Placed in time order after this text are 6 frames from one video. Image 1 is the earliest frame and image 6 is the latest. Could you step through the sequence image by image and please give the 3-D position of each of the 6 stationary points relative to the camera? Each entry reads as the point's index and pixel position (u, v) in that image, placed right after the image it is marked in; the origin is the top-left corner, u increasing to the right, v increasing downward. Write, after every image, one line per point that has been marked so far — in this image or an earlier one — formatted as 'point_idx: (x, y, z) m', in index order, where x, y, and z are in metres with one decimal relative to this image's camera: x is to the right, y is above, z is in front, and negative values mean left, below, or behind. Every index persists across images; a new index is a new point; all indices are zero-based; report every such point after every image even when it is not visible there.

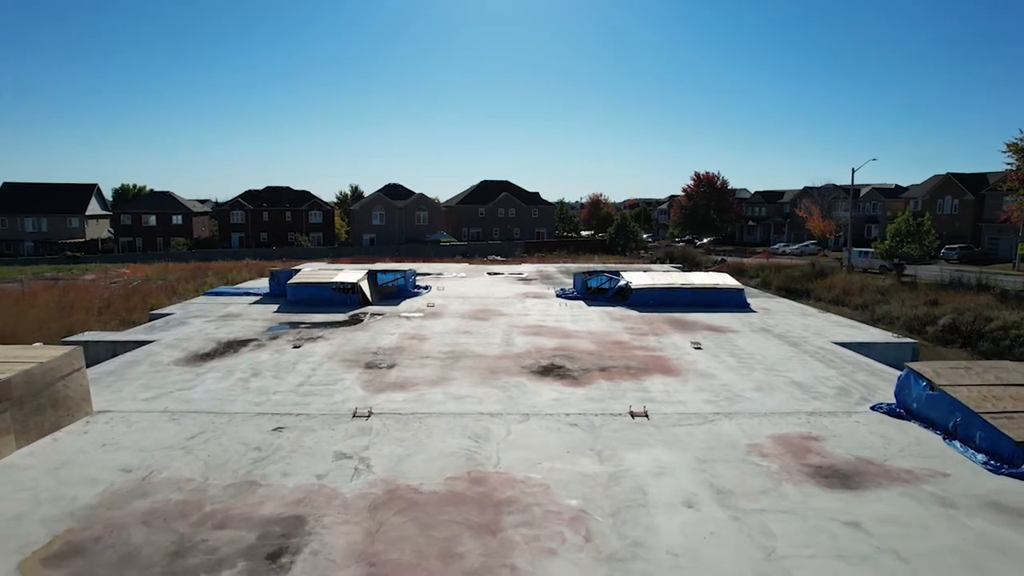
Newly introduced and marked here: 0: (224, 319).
0: (-6.8, -0.7, +18.6) m
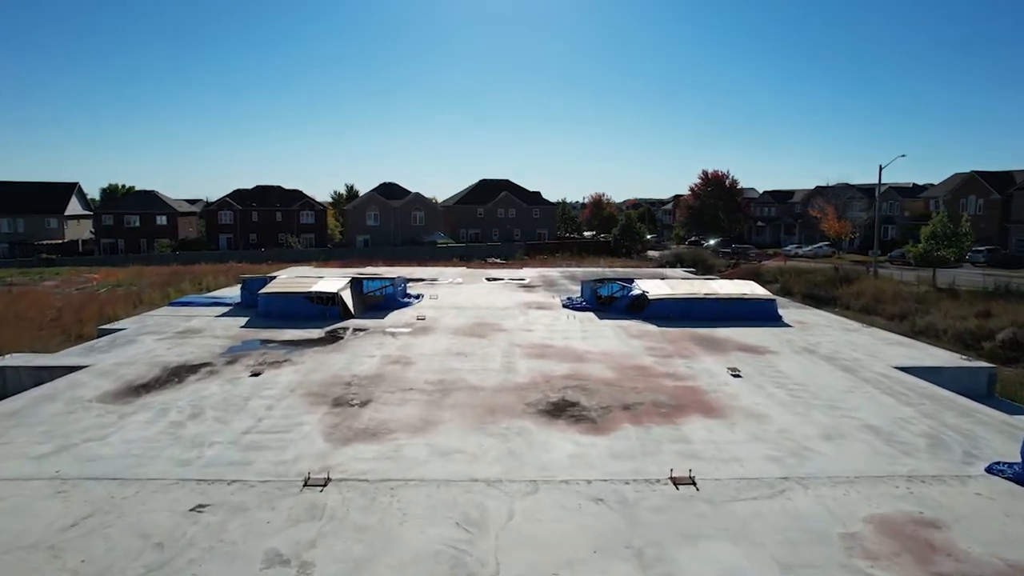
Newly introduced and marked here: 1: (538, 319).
0: (-6.8, -1.0, +16.1) m
1: (+0.6, -0.8, +18.8) m
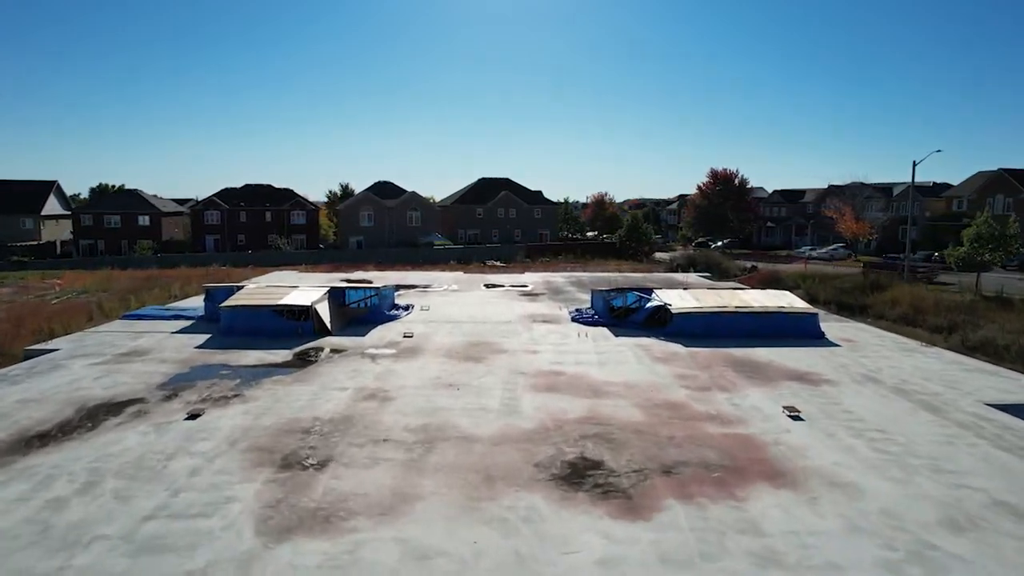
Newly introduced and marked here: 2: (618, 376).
0: (-6.8, -1.2, +13.6) m
1: (+0.7, -1.0, +16.3) m
2: (+1.7, -1.4, +12.5) m
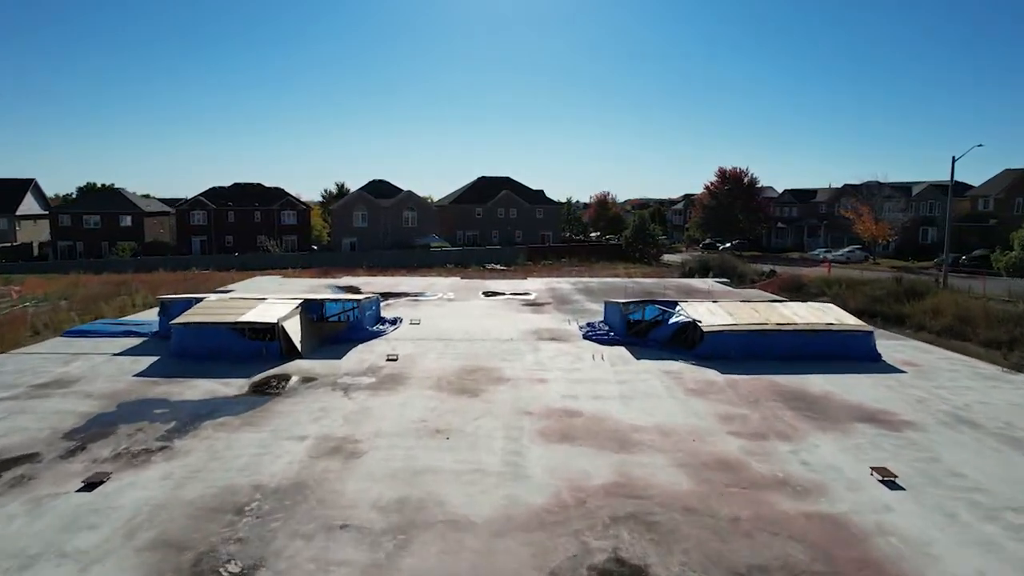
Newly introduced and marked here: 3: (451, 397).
0: (-6.7, -1.5, +11.1) m
1: (+0.7, -1.3, +13.8) m
2: (+1.7, -1.7, +10.1) m
3: (-0.9, -1.5, +11.1) m
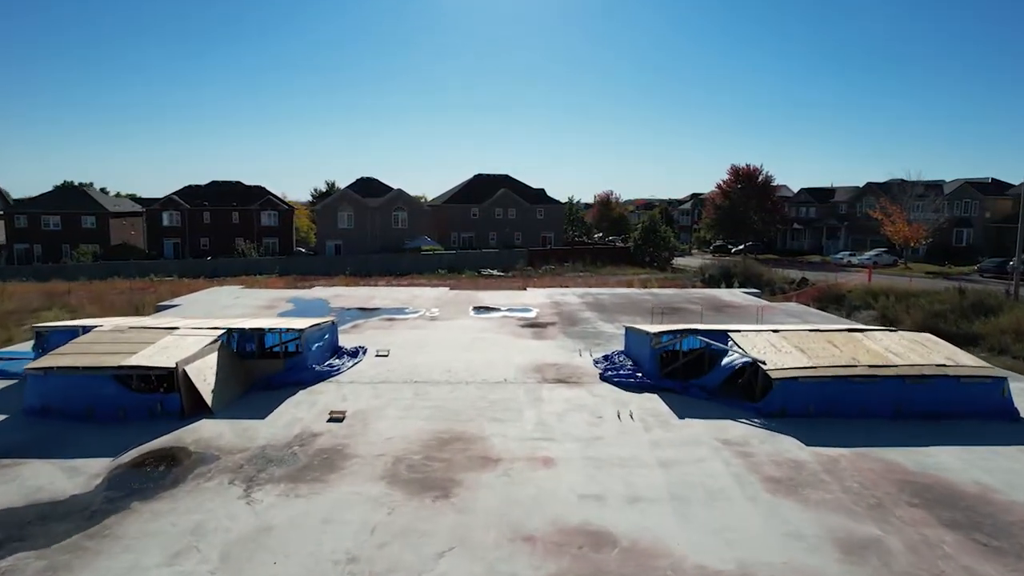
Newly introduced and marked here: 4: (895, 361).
0: (-6.8, -1.8, +7.2) m
1: (+0.6, -1.6, +9.8) m
2: (+1.7, -2.0, +6.1) m
3: (-0.9, -1.9, +7.2) m
4: (+5.2, -1.0, +10.6) m
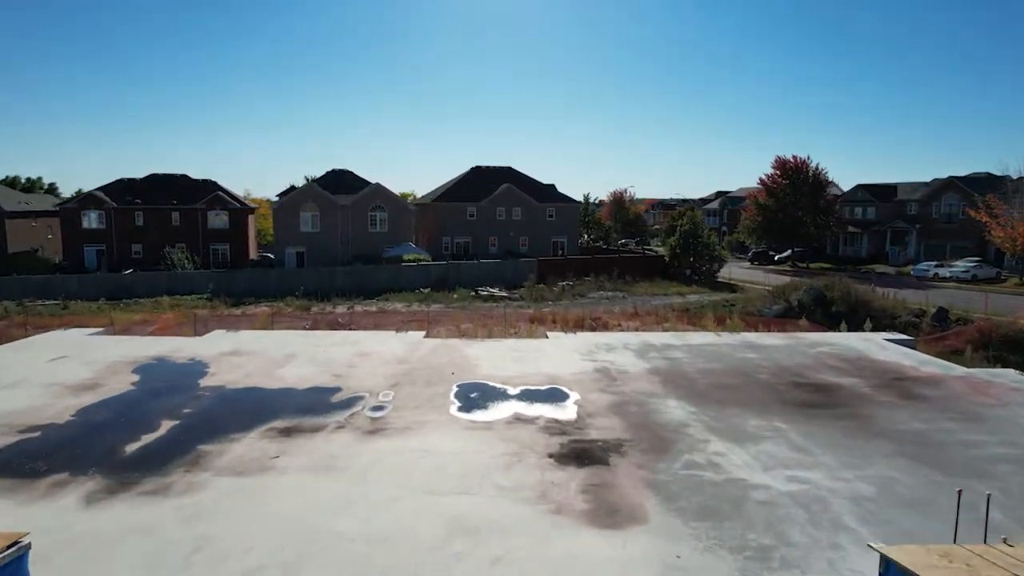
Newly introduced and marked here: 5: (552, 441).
0: (-6.6, -2.8, -2.3) m
1: (+0.9, -2.6, +0.4) m
2: (+1.9, -3.0, -3.3) m
3: (-0.7, -2.9, -2.2) m
4: (+5.5, -2.0, +1.2) m
5: (+0.4, -1.7, +8.8) m
